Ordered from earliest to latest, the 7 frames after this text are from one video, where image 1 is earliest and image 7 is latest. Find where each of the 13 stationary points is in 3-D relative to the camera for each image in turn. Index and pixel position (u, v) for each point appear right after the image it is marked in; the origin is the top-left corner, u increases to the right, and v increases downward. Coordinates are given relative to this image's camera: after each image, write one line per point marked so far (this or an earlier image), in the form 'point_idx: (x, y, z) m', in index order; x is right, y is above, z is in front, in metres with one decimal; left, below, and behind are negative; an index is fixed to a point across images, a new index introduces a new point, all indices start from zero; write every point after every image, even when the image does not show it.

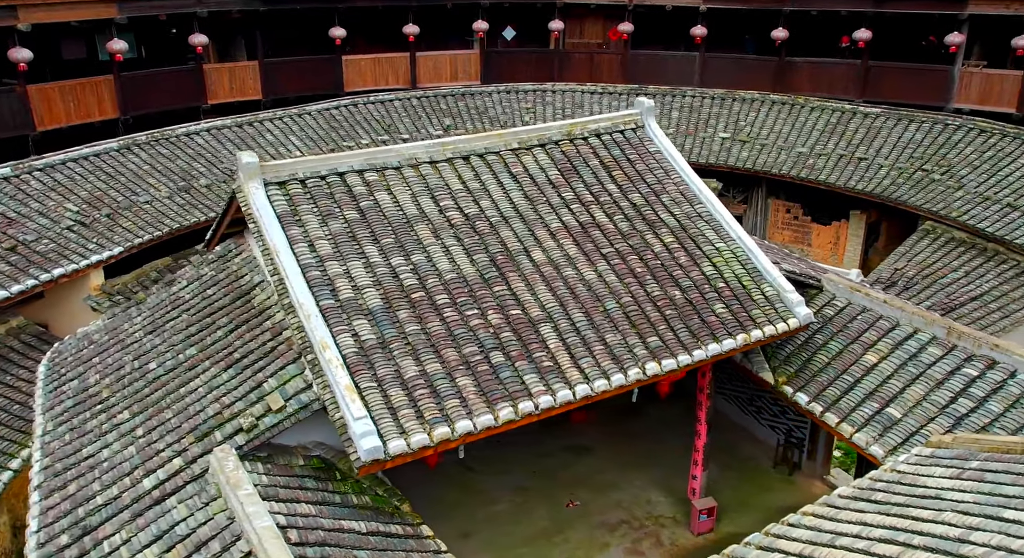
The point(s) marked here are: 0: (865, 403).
0: (+4.3, -1.5, +11.6) m
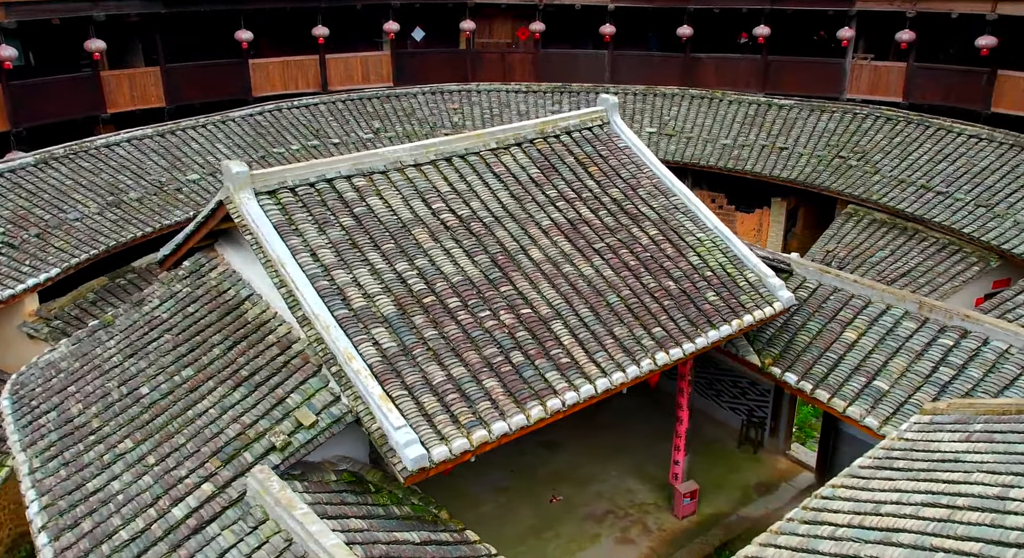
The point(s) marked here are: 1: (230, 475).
0: (+4.4, -1.3, +12.3) m
1: (-2.9, -2.0, +9.6) m
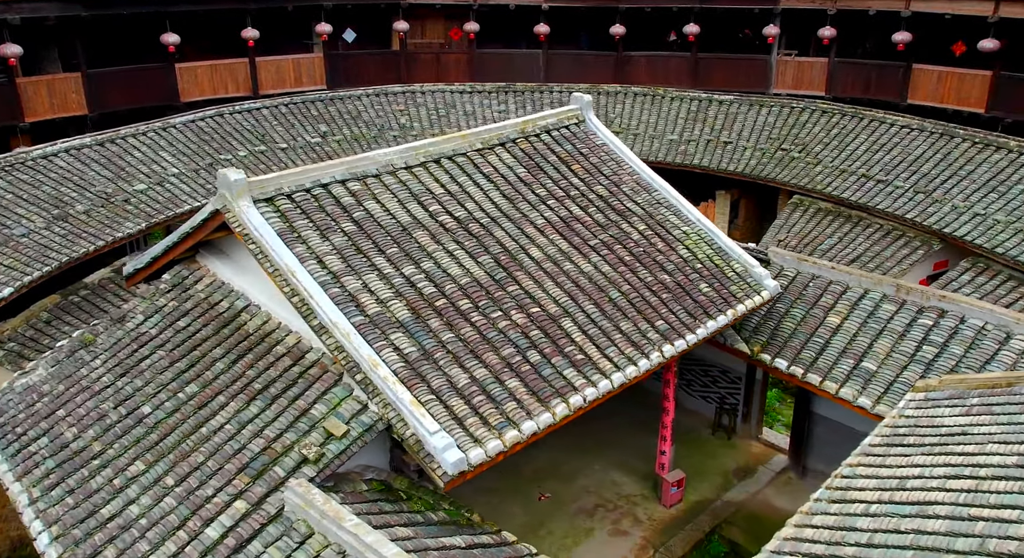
0: (+4.5, -1.1, +12.8) m
1: (-2.5, -2.1, +9.4) m
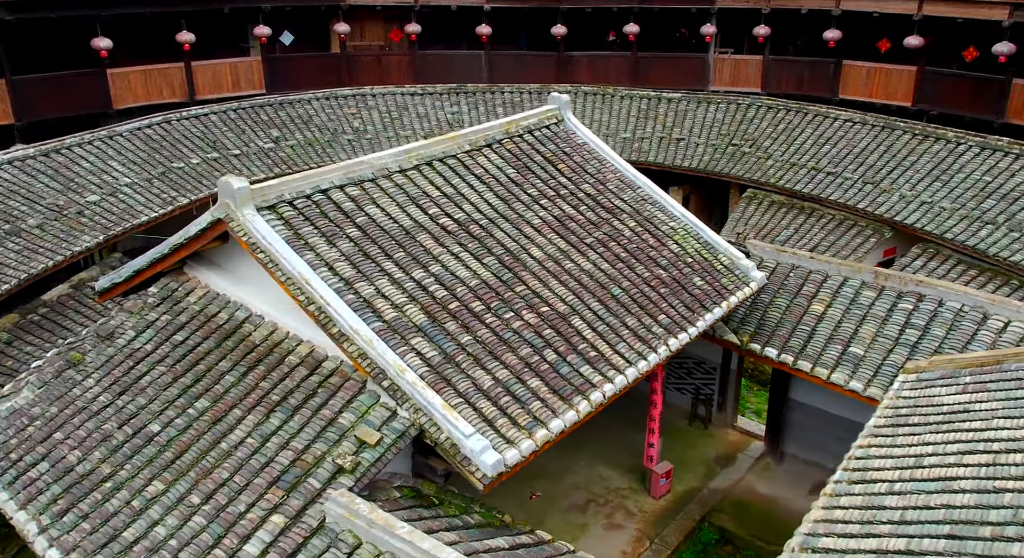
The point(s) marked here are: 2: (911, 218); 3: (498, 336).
0: (+4.5, -0.9, +13.2) m
1: (-2.1, -2.2, +9.2) m
2: (+7.9, +1.2, +18.7) m
3: (-0.2, -0.7, +11.0) m
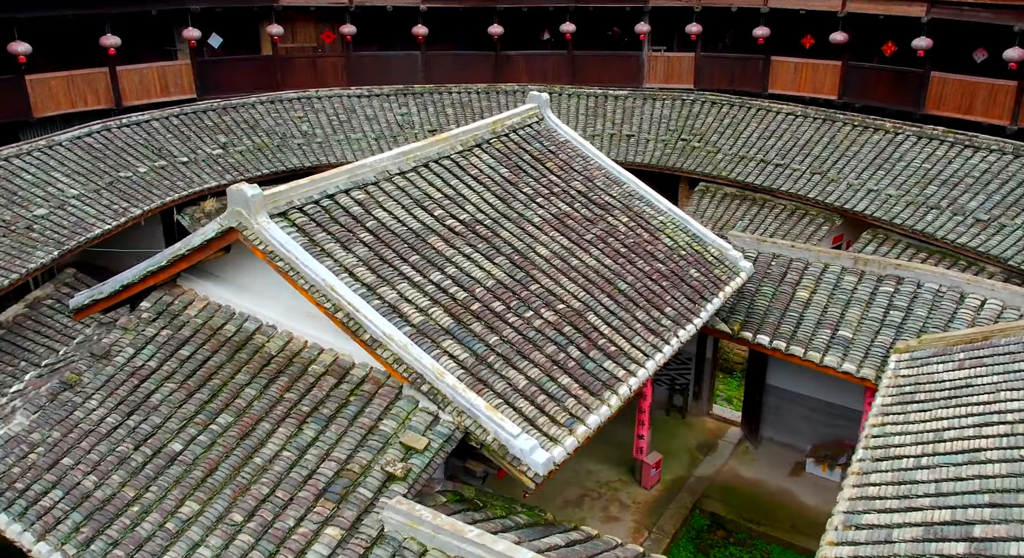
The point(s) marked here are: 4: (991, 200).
0: (+4.5, -0.8, +13.7) m
1: (-1.5, -2.2, +9.0) m
2: (+7.2, +1.5, +19.5) m
3: (+0.1, -0.7, +11.0) m
4: (+9.4, +1.6, +18.6) m
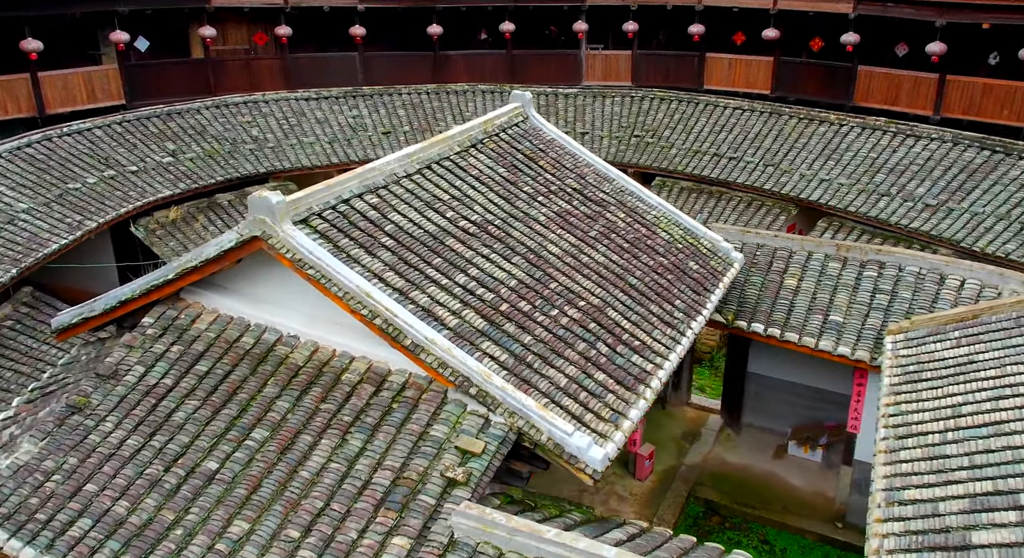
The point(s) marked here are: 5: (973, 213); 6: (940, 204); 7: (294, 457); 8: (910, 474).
0: (+4.5, -0.6, +14.2) m
1: (-0.9, -2.3, +8.8) m
2: (+6.5, +1.8, +20.3) m
3: (+0.5, -0.6, +11.0) m
4: (+8.8, +1.9, +19.5) m
5: (+9.1, +1.3, +18.6) m
6: (+8.7, +1.5, +19.1) m
7: (-2.2, -1.8, +9.6) m
8: (+4.2, -2.1, +10.1) m
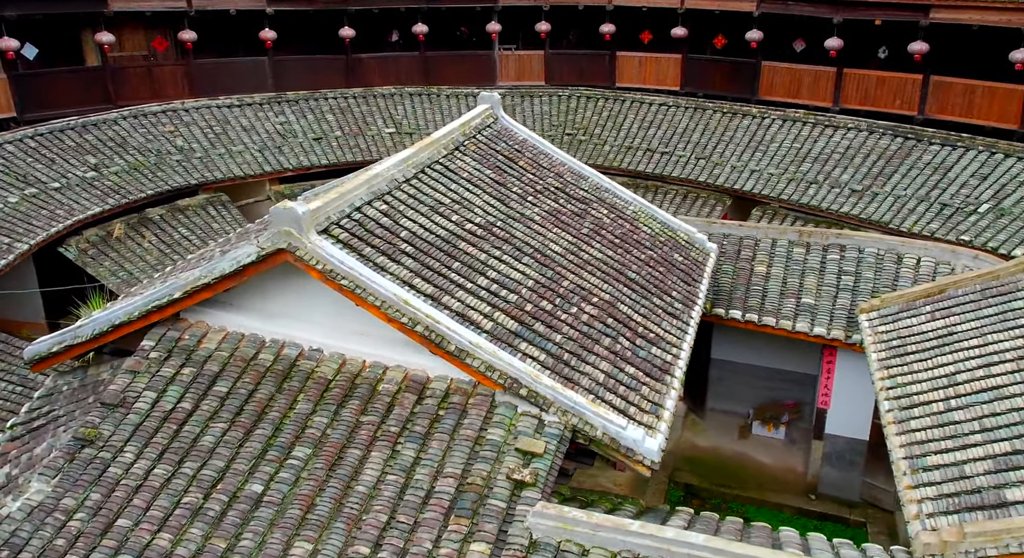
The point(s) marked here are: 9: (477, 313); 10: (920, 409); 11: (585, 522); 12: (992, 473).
0: (+4.3, -0.3, +14.8) m
1: (-0.2, -2.3, +8.7) m
2: (+5.3, +2.1, +21.1) m
3: (+0.8, -0.6, +11.0) m
4: (+7.6, +2.3, +20.7) m
5: (+8.1, +1.7, +19.9) m
6: (+7.6, +1.9, +20.3) m
7: (-1.7, -1.9, +9.4) m
8: (+4.7, -1.8, +10.7) m
9: (-0.4, -0.4, +10.4) m
10: (+4.9, -1.6, +11.3) m
11: (+0.6, -2.2, +8.6) m
12: (+5.0, -2.0, +9.8) m
